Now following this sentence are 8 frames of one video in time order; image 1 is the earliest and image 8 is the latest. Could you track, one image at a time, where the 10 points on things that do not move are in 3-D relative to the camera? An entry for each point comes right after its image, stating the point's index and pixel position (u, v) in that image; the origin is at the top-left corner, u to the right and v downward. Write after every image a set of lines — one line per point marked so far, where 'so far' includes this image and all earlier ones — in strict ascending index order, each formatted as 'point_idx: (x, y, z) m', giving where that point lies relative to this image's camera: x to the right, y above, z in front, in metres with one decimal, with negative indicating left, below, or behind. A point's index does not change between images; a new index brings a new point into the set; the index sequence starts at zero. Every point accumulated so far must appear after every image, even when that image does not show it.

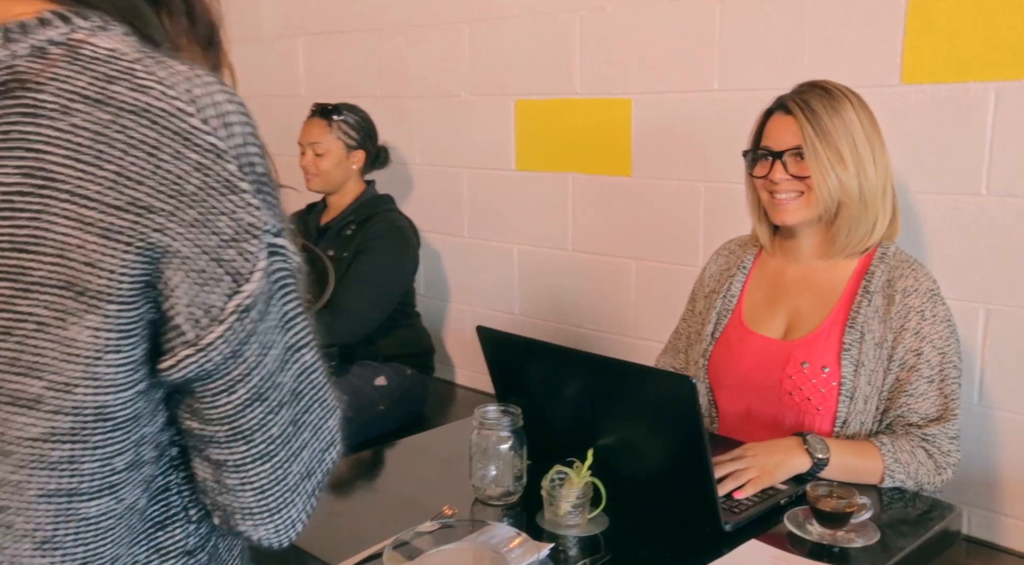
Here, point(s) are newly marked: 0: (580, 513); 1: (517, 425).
0: (+0.1, -0.3, +1.2) m
1: (0.0, -0.2, +1.3) m
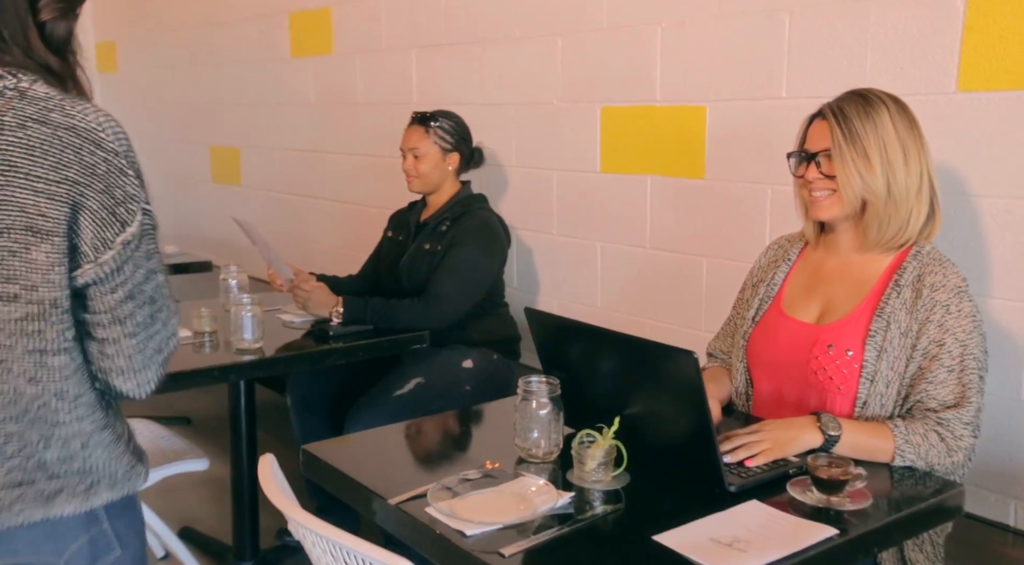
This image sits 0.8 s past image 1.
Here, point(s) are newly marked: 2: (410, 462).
0: (+0.1, -0.3, +1.4) m
1: (+0.1, -0.2, +1.5) m
2: (-0.2, -0.3, +1.5) m
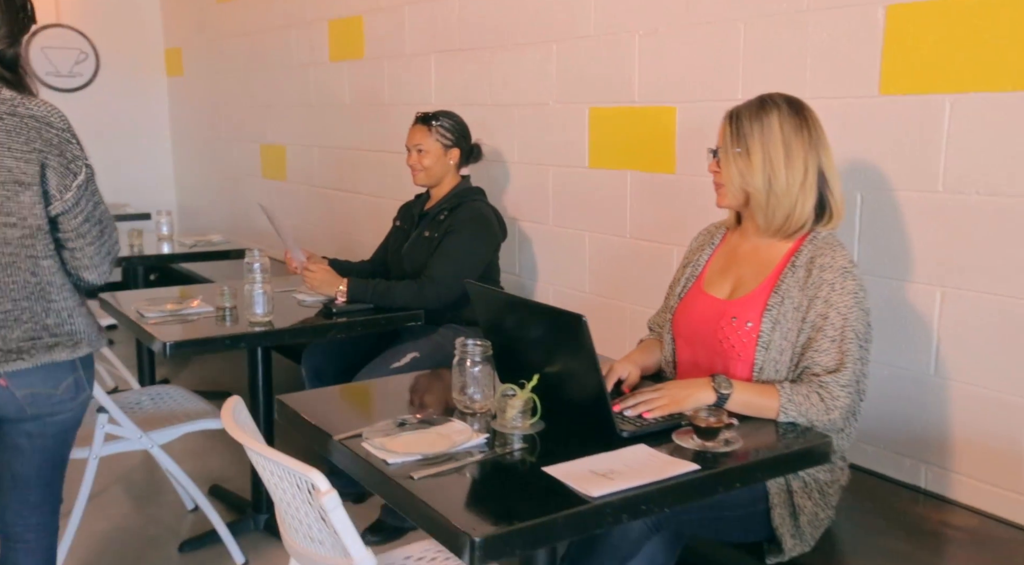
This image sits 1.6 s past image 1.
0: (0.0, -0.2, +1.6) m
1: (0.0, -0.1, +1.7) m
2: (-0.3, -0.2, +1.8) m
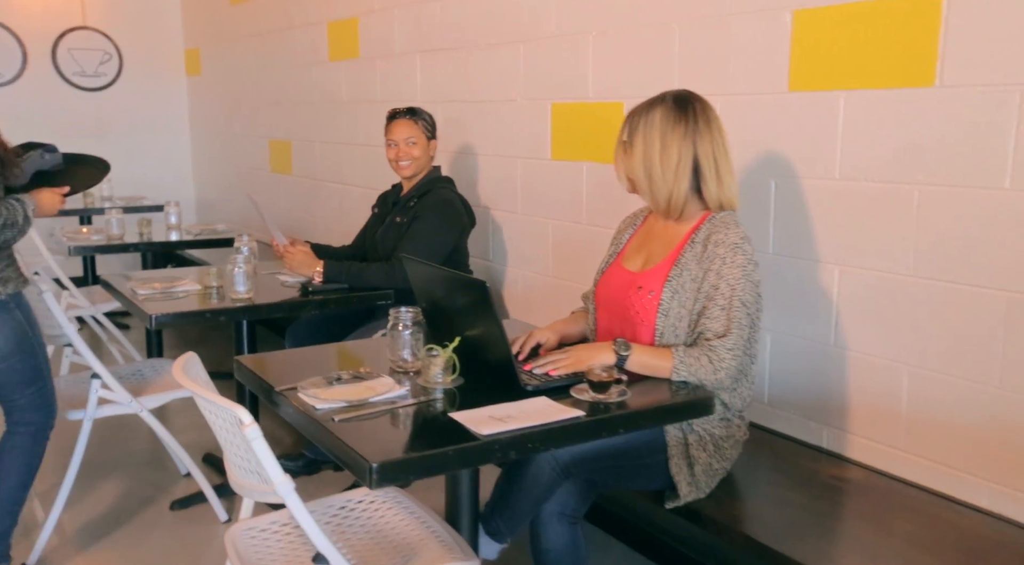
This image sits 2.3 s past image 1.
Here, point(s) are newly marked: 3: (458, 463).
0: (-0.1, -0.2, +1.9) m
1: (-0.2, -0.1, +1.9) m
2: (-0.4, -0.2, +2.0) m
3: (-0.1, -0.3, +1.5) m
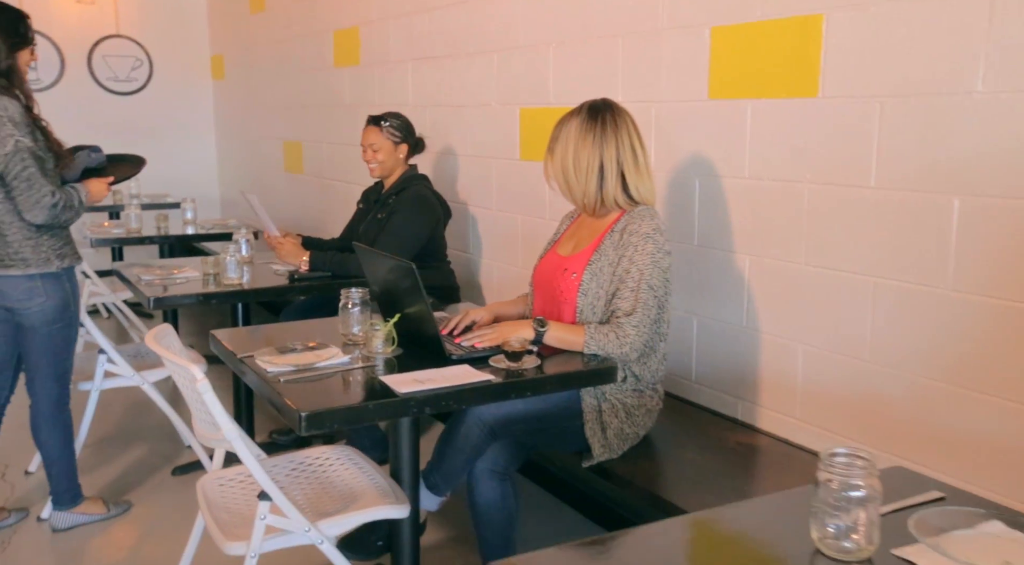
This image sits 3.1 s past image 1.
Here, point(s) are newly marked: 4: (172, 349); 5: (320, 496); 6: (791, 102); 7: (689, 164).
0: (-0.3, -0.1, +2.1) m
1: (-0.4, 0.0, +2.2) m
2: (-0.6, -0.1, +2.3) m
3: (-0.3, -0.3, +1.8) m
4: (-0.7, -0.1, +1.9) m
5: (-0.4, -0.5, +2.1) m
6: (+0.7, +0.4, +2.2) m
7: (+0.5, +0.3, +2.6) m
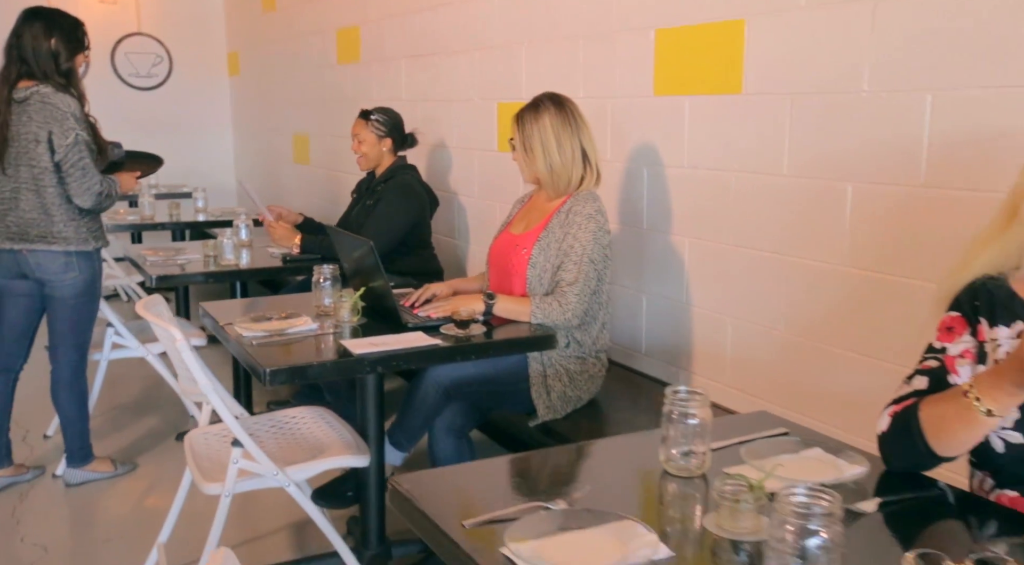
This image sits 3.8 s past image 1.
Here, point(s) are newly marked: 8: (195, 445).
0: (-0.4, -0.1, +2.4) m
1: (-0.5, 0.0, +2.5) m
2: (-0.7, -0.1, +2.6) m
3: (-0.4, -0.2, +2.1) m
4: (-0.9, -0.1, +2.2) m
5: (-0.6, -0.4, +2.4) m
6: (+0.6, +0.5, +2.5) m
7: (+0.4, +0.4, +2.8) m
8: (-0.8, -0.4, +2.3) m
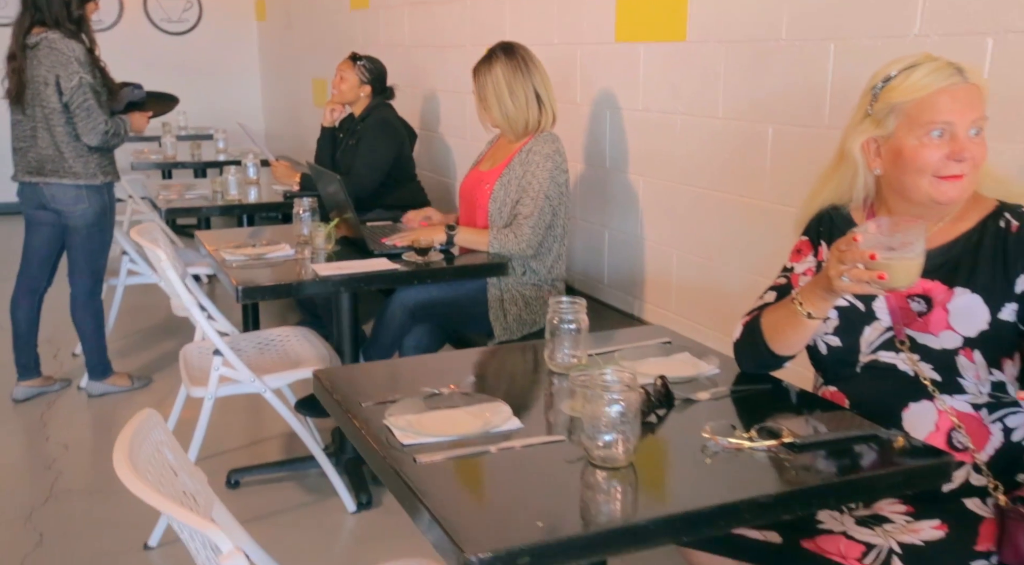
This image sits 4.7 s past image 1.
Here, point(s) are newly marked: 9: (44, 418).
0: (-0.5, +0.1, +2.7) m
1: (-0.6, +0.2, +2.8) m
2: (-0.8, +0.1, +2.9) m
3: (-0.5, 0.0, +2.4) m
4: (-1.0, +0.1, +2.5) m
5: (-0.7, -0.2, +2.6) m
6: (+0.5, +0.7, +2.7) m
7: (+0.3, +0.6, +3.0) m
8: (-0.9, -0.2, +2.6) m
9: (-1.6, -0.5, +3.2) m
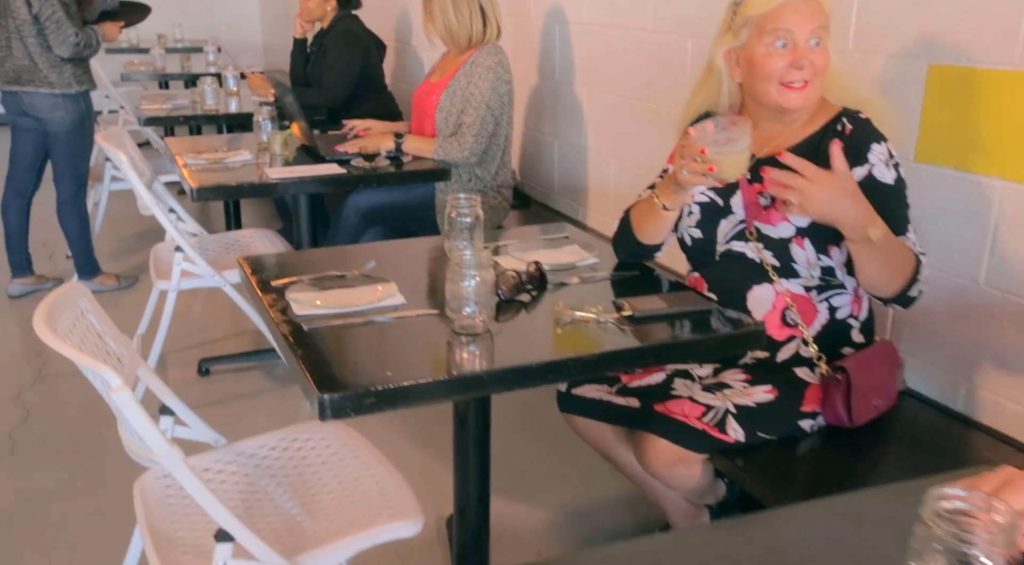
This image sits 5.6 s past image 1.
0: (-0.7, +0.4, +2.9) m
1: (-0.8, +0.5, +3.0) m
2: (-1.0, +0.5, +3.1) m
3: (-0.7, +0.3, +2.6) m
4: (-1.1, +0.4, +2.7) m
5: (-0.9, +0.1, +2.9) m
6: (+0.3, +1.0, +2.8) m
7: (+0.1, +0.9, +3.2) m
8: (-1.1, +0.1, +2.9) m
9: (-1.8, -0.1, +3.5) m
